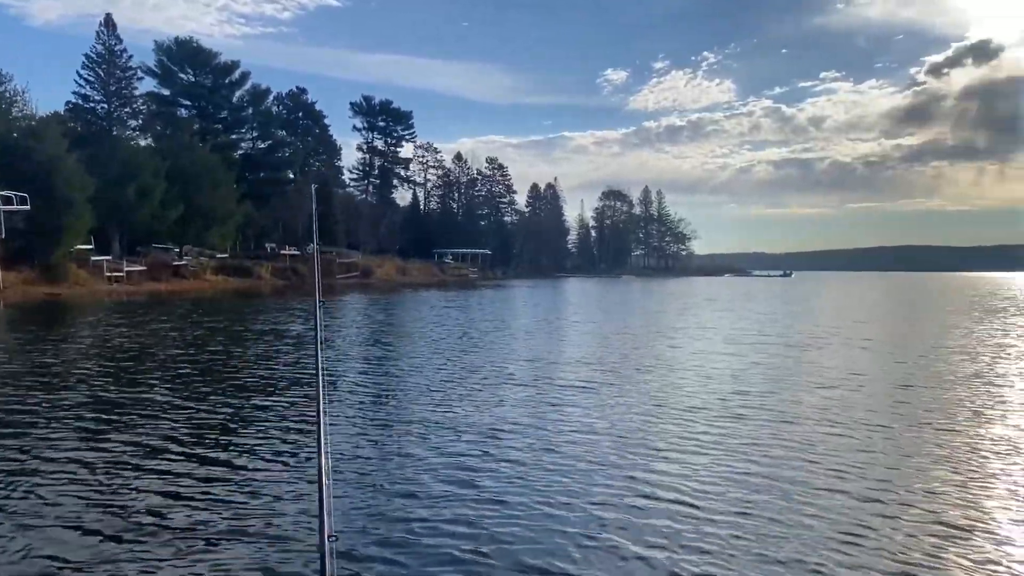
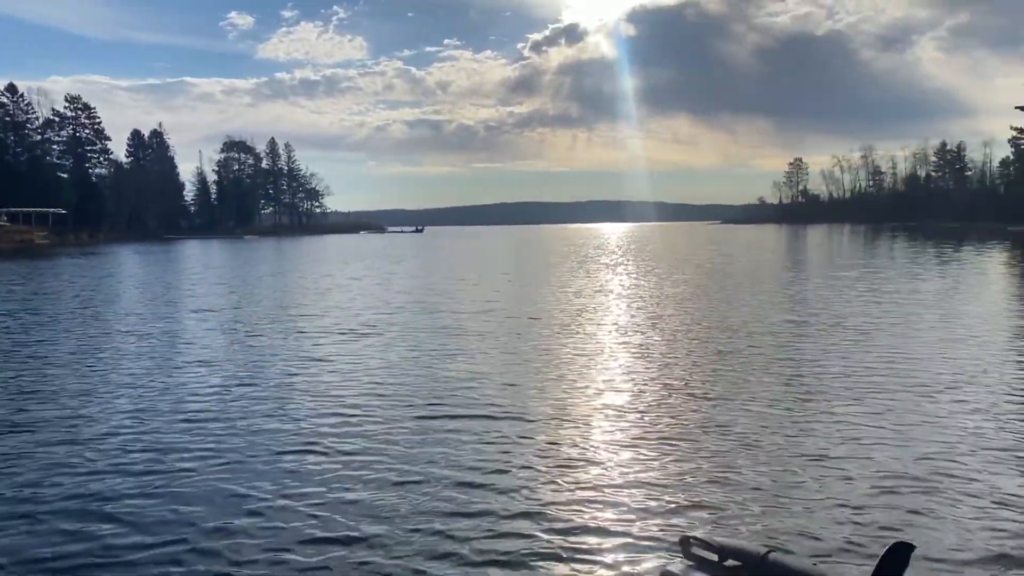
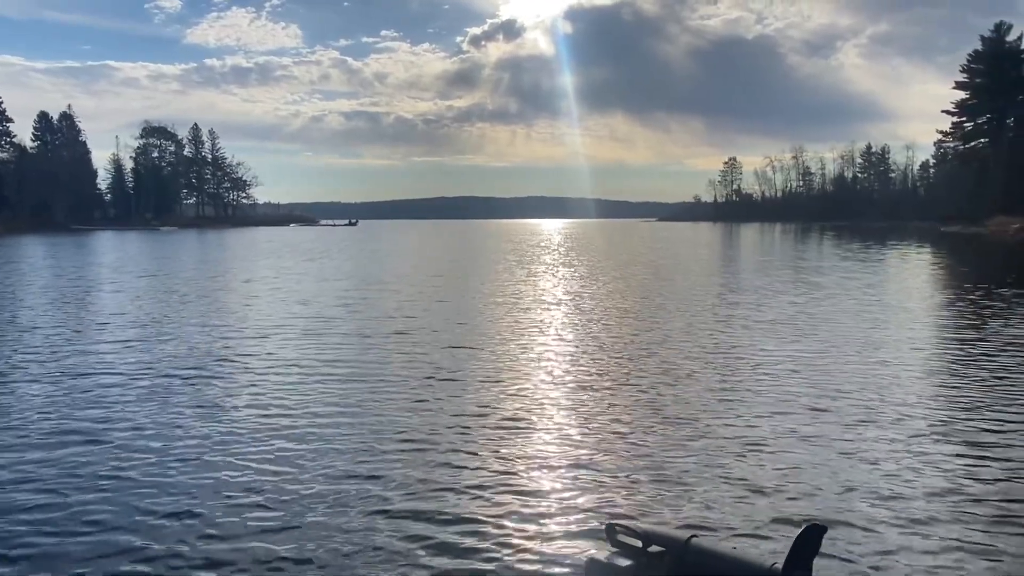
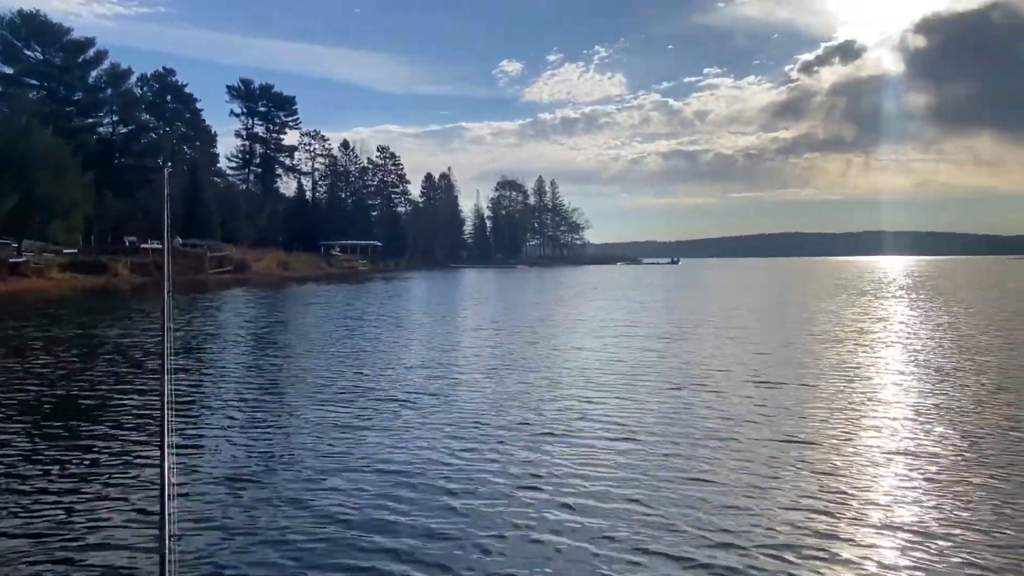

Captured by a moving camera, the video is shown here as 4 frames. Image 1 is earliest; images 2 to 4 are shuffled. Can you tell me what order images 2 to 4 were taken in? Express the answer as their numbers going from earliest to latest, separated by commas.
4, 2, 3
